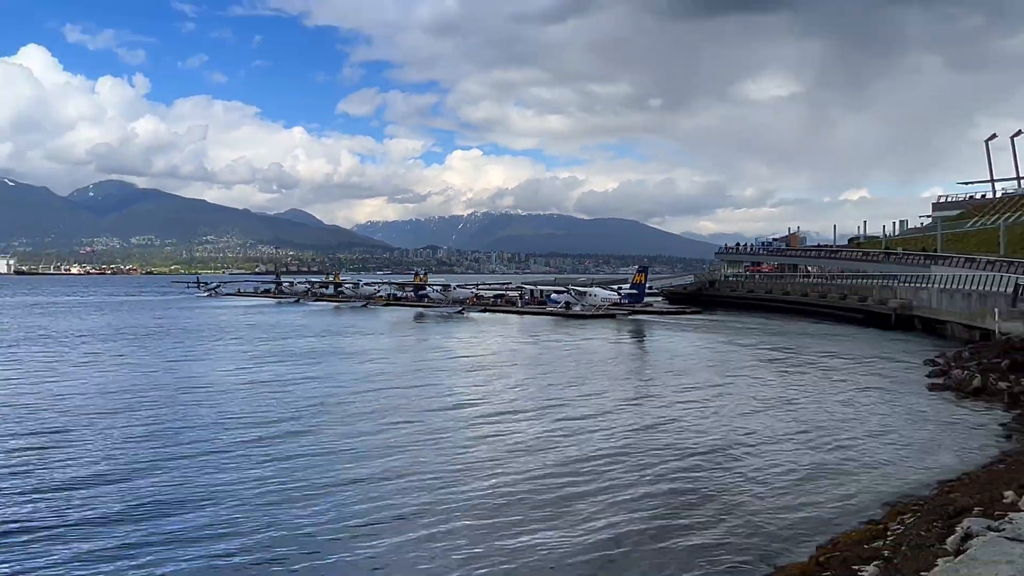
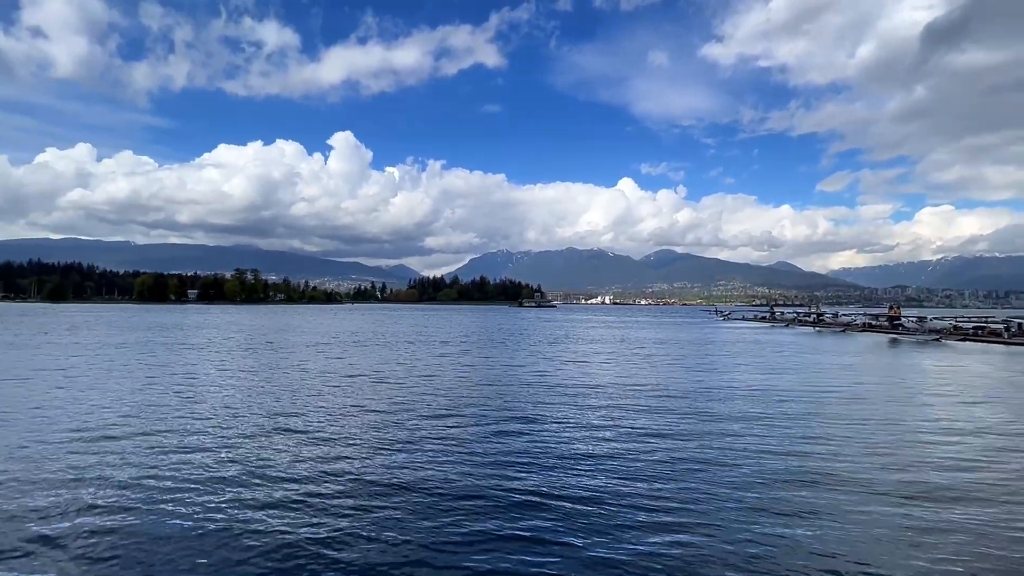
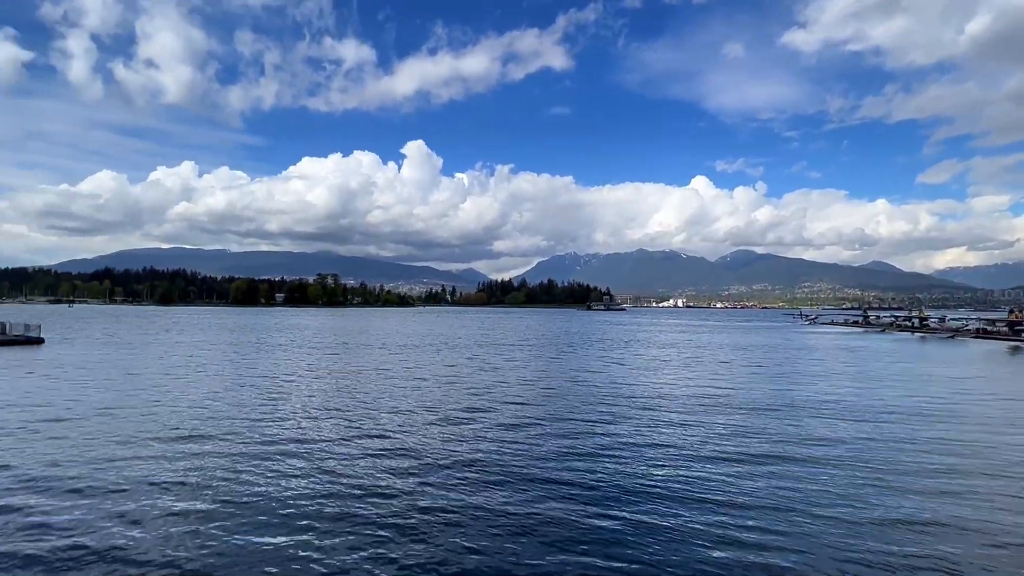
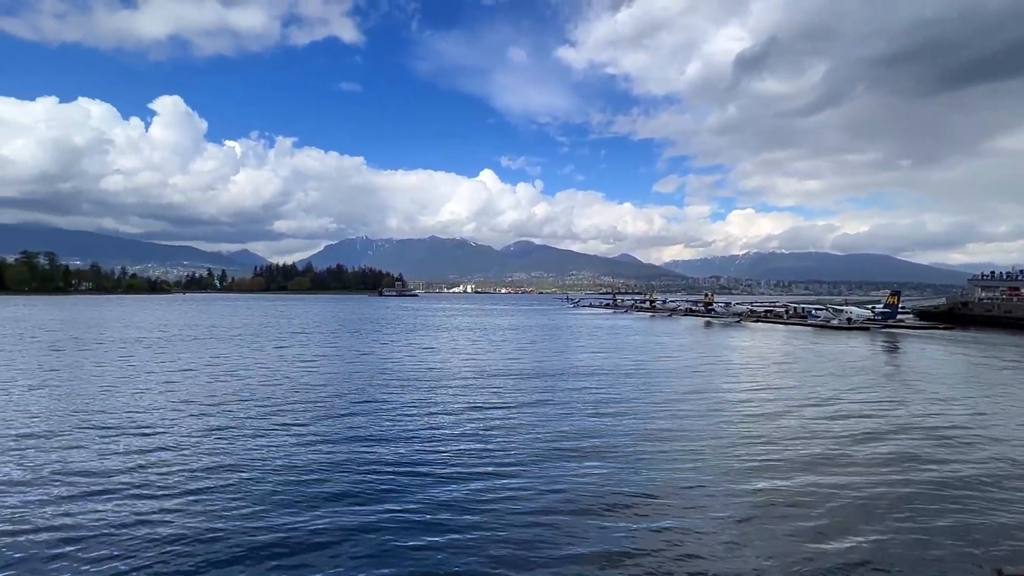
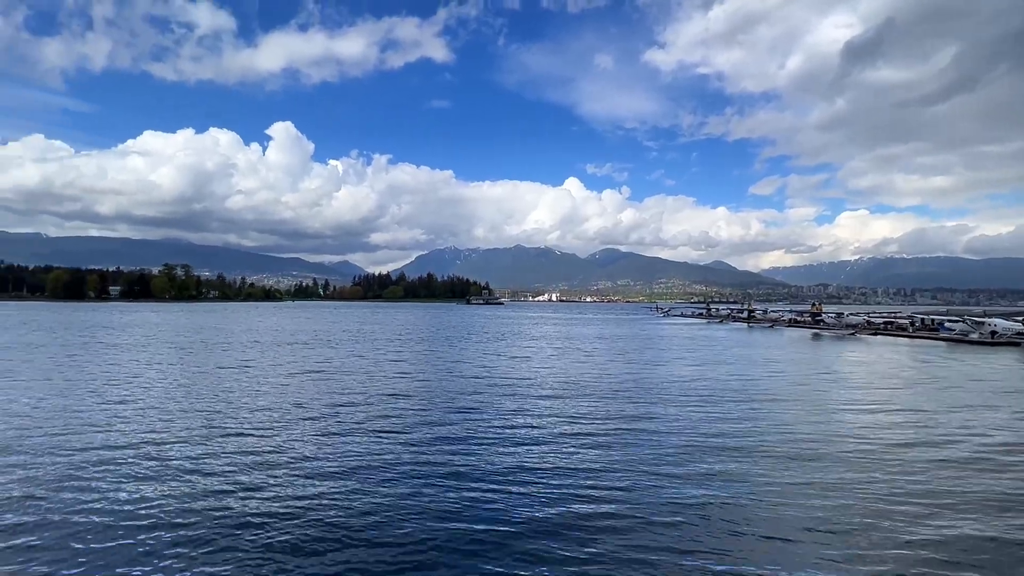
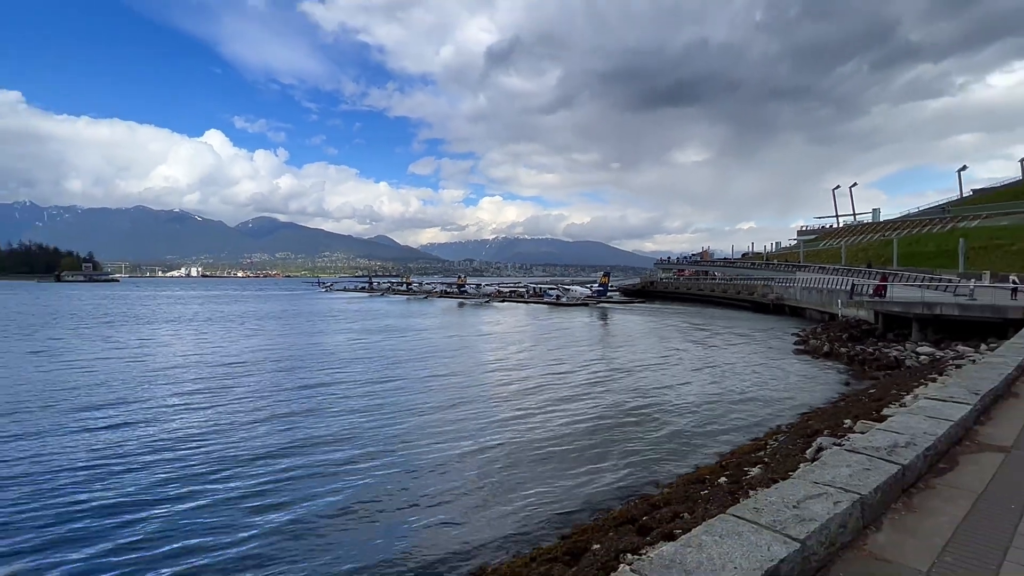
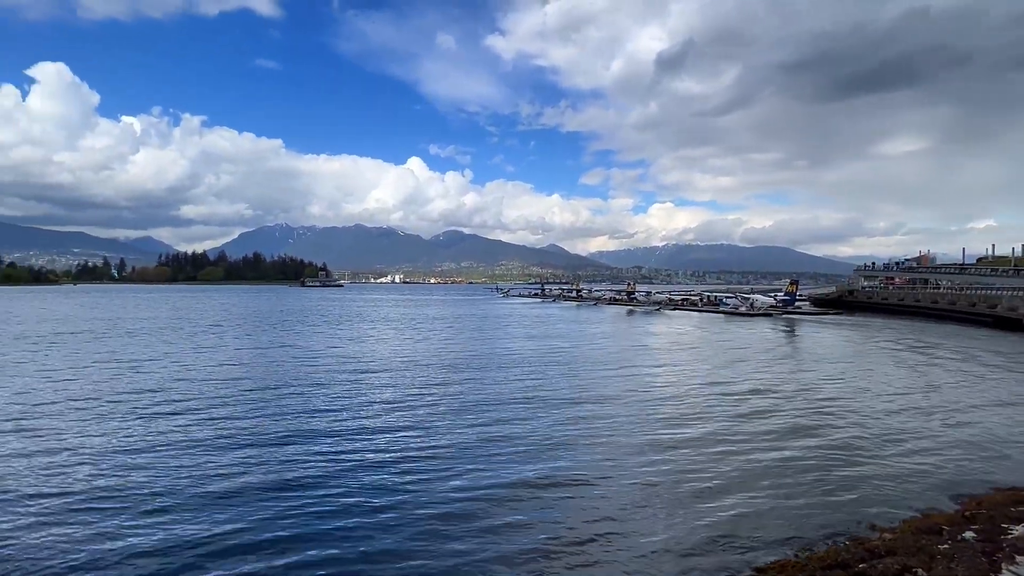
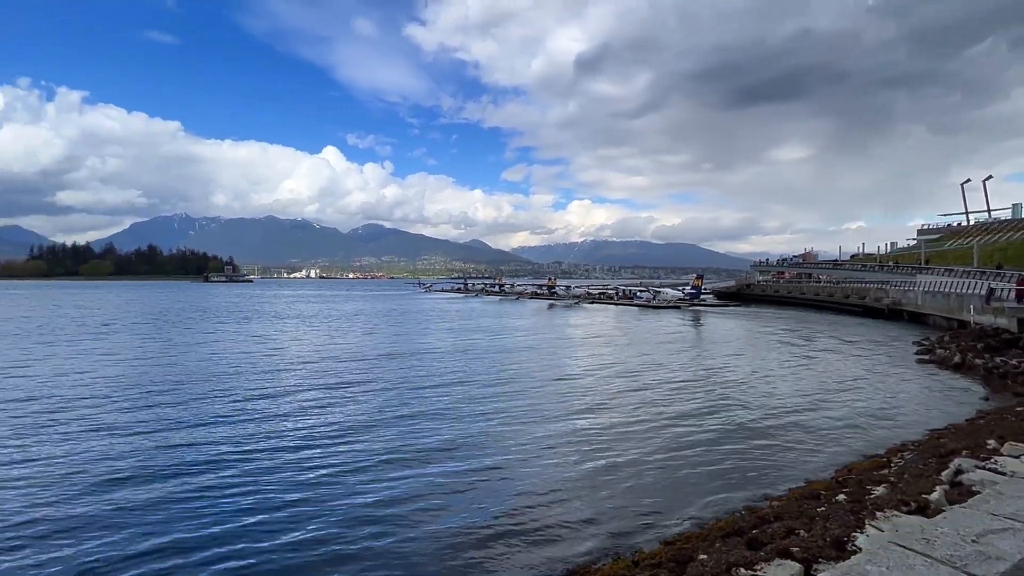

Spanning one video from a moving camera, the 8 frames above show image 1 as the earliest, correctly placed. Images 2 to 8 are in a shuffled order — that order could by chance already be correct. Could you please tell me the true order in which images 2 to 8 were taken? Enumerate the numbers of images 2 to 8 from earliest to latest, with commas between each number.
6, 8, 7, 4, 5, 2, 3
